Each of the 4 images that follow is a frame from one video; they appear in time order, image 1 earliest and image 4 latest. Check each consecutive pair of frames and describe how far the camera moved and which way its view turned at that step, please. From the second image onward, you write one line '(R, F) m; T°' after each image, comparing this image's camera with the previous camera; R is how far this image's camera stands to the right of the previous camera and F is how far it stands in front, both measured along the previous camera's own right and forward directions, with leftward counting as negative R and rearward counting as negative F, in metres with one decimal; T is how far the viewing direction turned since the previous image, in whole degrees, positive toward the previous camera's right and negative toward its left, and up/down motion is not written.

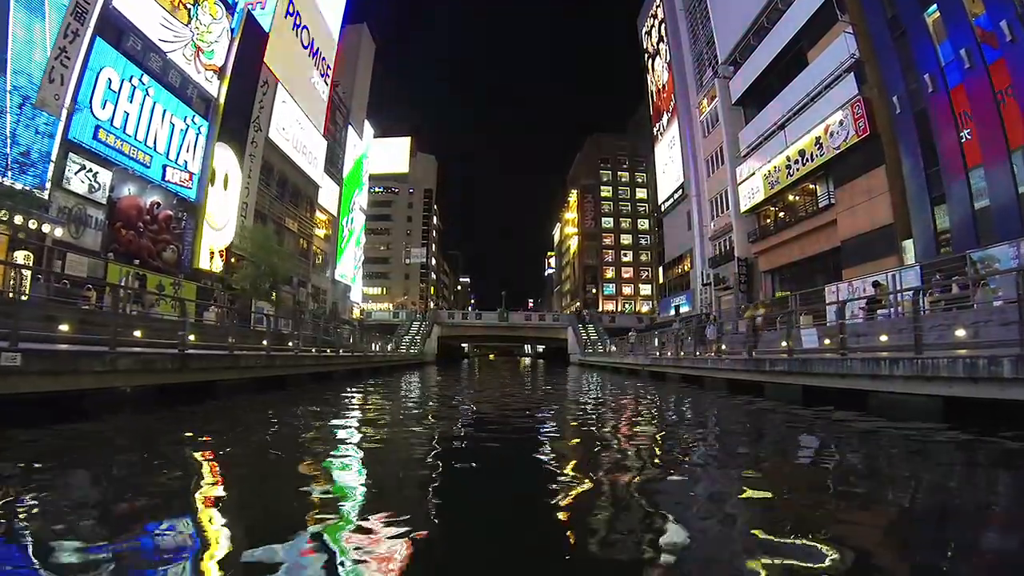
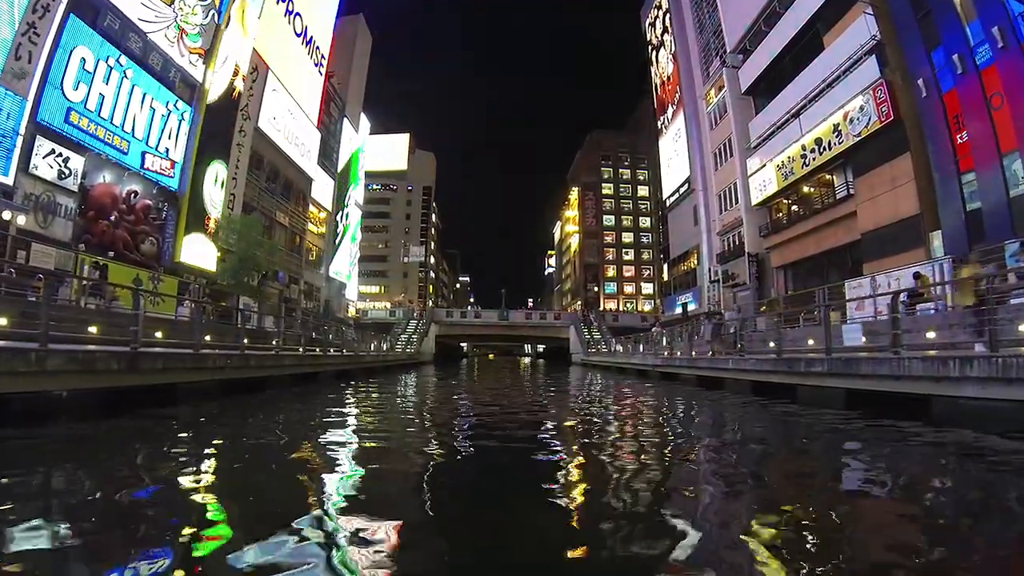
(-0.1, +1.2) m; 0°
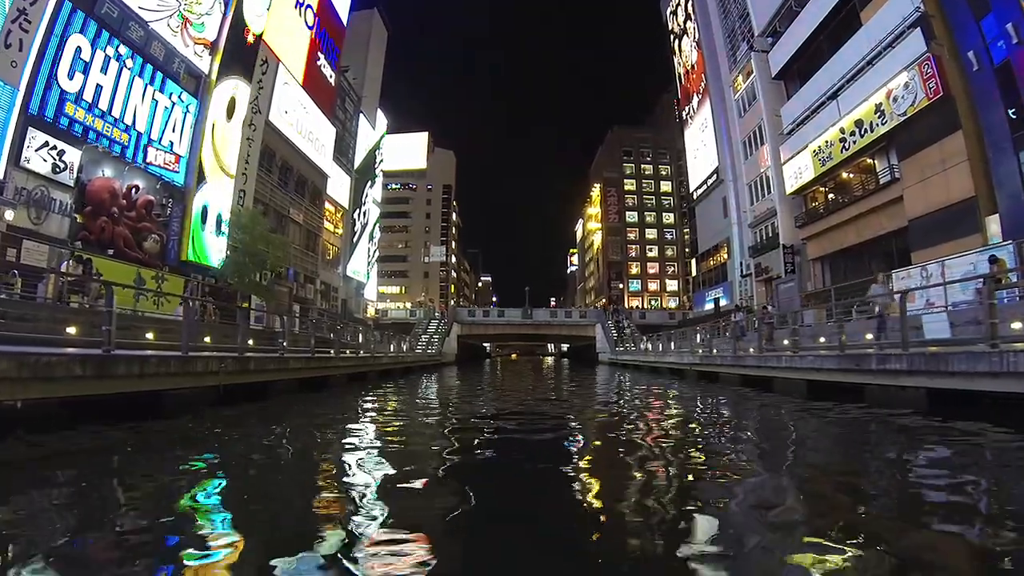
(0.0, +1.2) m; -2°
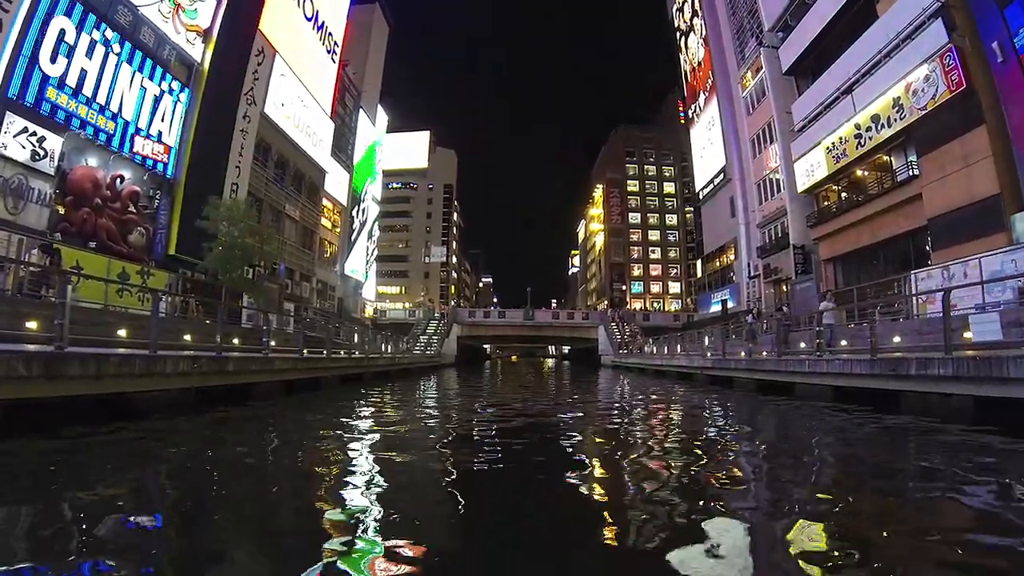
(-0.1, +0.8) m; 0°
